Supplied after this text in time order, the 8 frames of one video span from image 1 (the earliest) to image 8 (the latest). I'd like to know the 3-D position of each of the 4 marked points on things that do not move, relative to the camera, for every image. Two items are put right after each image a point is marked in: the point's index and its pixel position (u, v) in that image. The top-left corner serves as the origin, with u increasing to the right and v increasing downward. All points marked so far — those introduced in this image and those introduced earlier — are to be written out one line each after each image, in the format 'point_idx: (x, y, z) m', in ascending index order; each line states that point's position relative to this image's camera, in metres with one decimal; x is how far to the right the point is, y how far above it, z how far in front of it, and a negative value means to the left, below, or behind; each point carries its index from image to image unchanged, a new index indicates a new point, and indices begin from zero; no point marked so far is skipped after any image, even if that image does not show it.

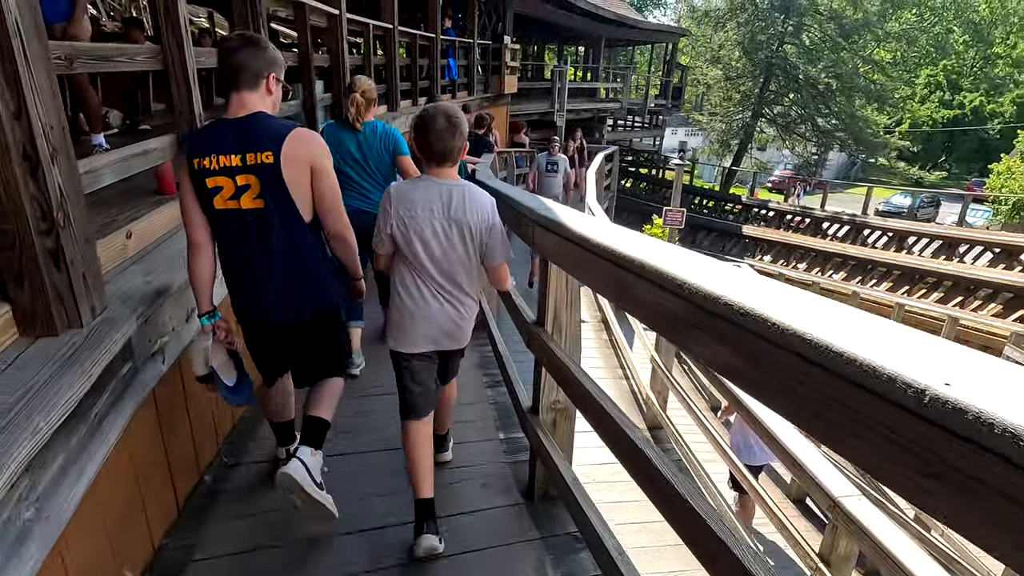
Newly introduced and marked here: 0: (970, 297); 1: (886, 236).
0: (+9.5, -0.2, +11.1) m
1: (+11.1, +1.5, +15.9) m
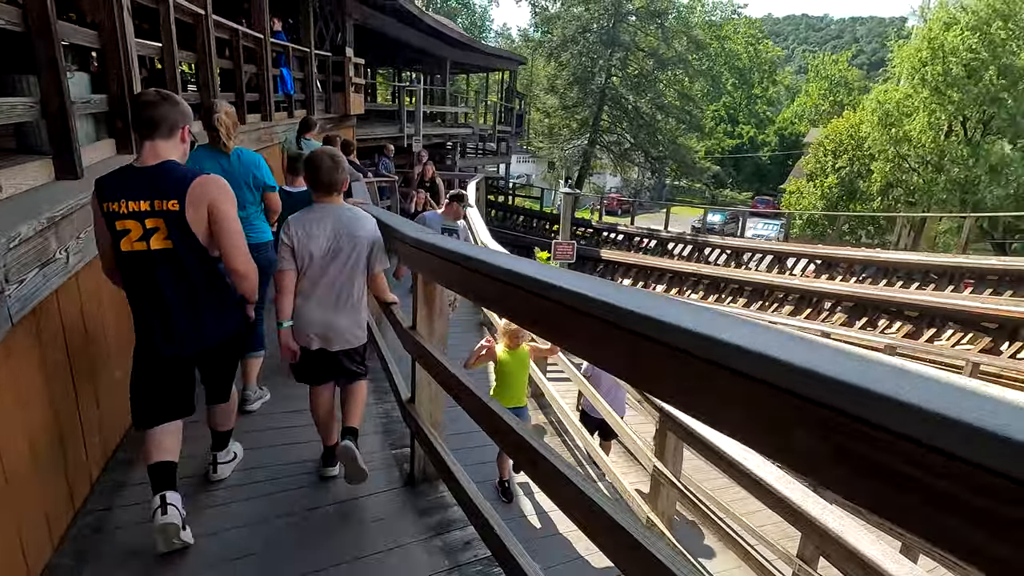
0: (+6.8, -0.5, +12.0) m
1: (+6.8, +1.1, +17.1) m
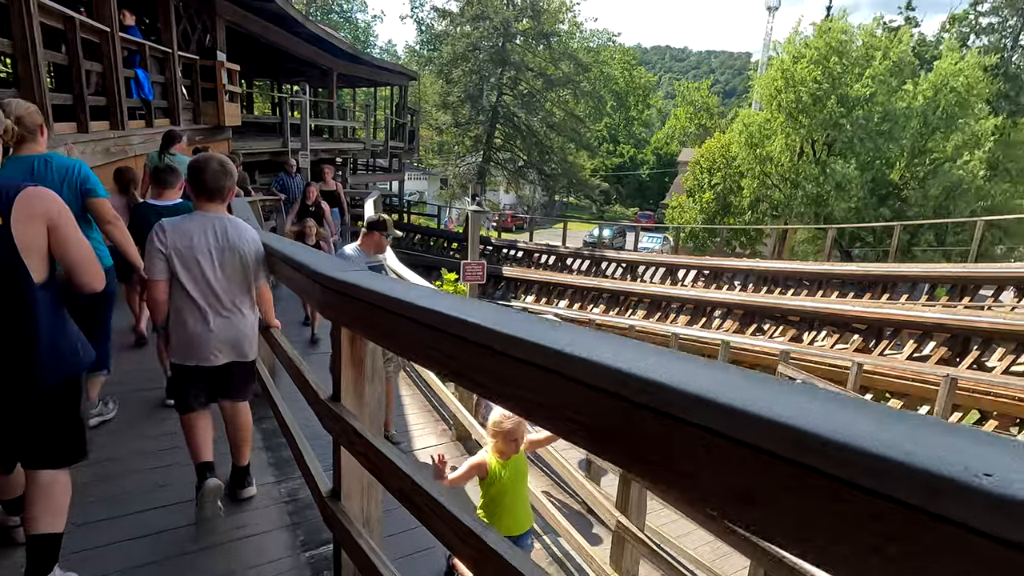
0: (+4.6, -0.7, +12.7) m
1: (+3.6, +0.7, +17.7) m
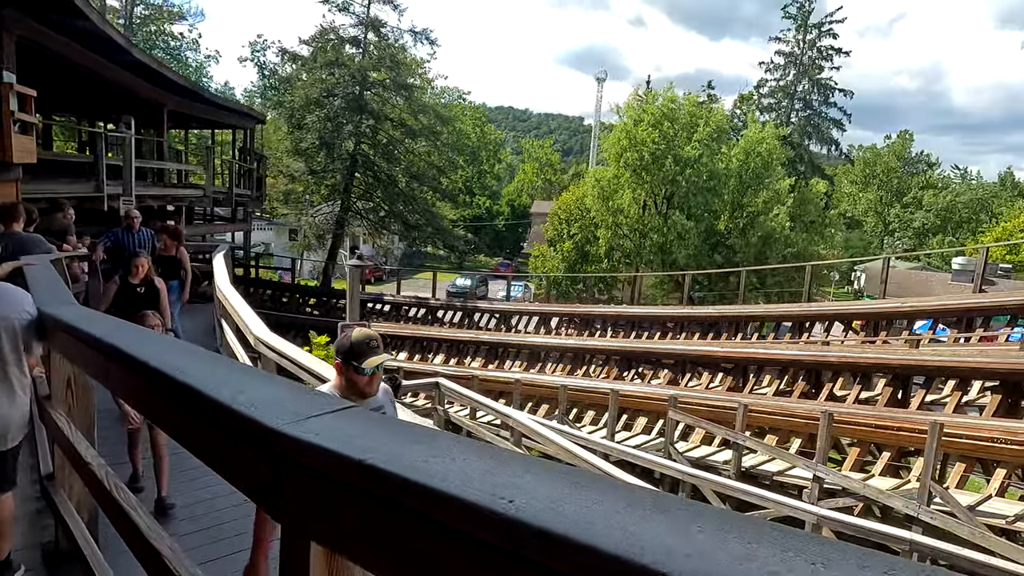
0: (+1.8, -1.8, +12.8) m
1: (-0.6, -0.9, +17.4) m
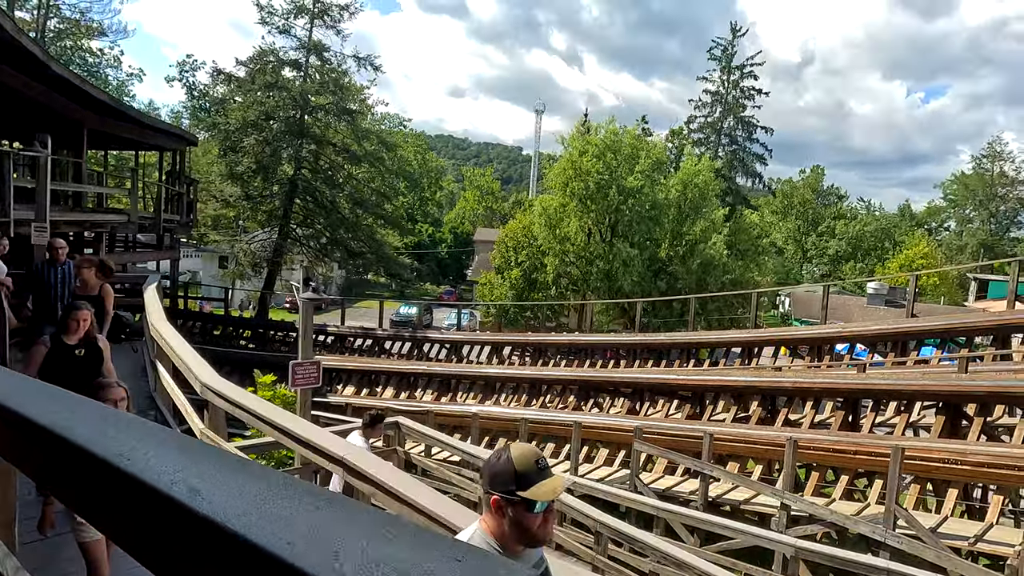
0: (+0.7, -2.5, +12.5) m
1: (-2.2, -1.9, +16.9) m
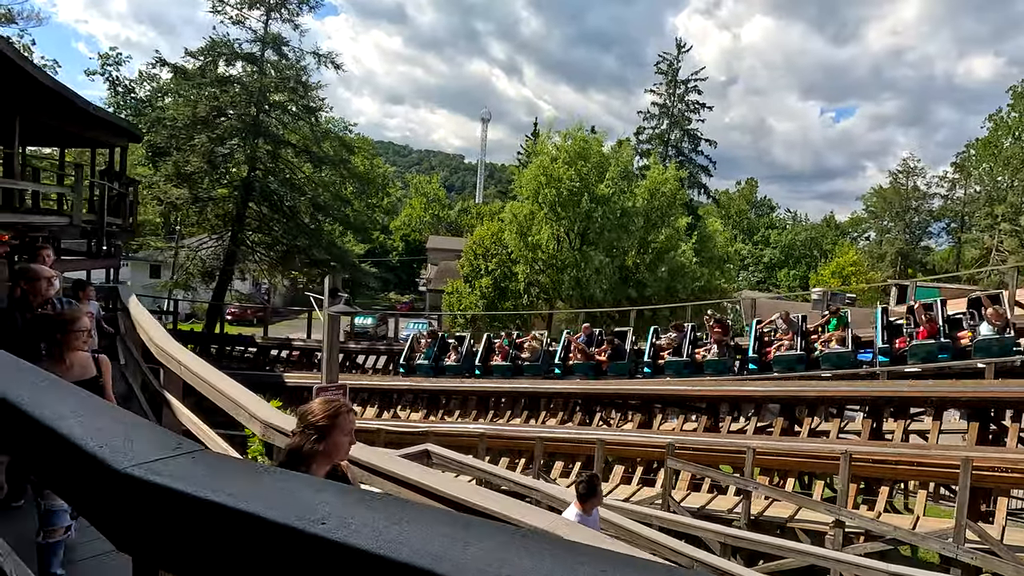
0: (+0.7, -2.7, +11.9) m
1: (-2.7, -2.2, +16.0) m
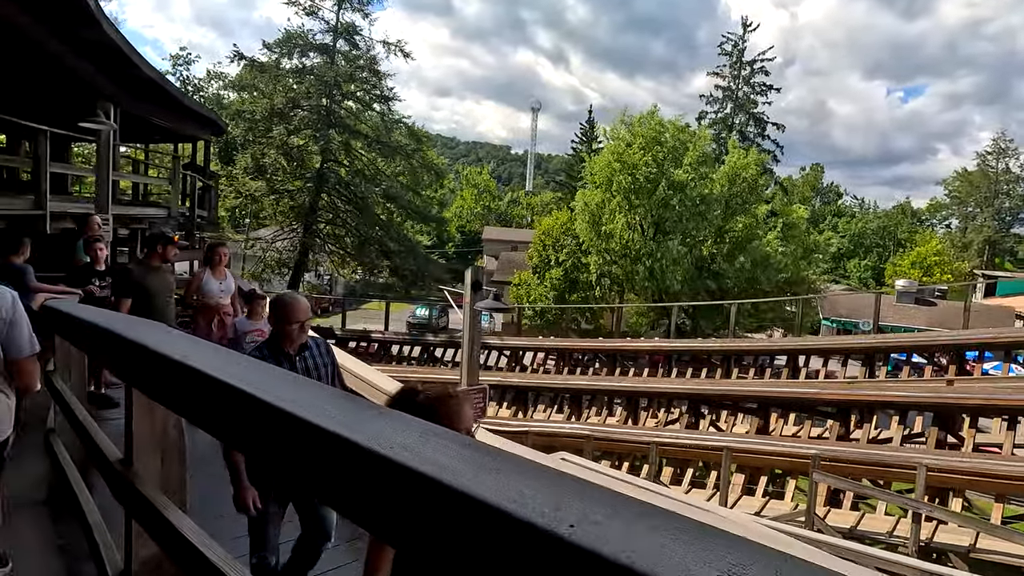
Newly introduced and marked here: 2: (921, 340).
0: (+2.7, -2.6, +11.2) m
1: (-0.3, -1.9, +15.5) m
2: (+8.1, -1.0, +10.4) m
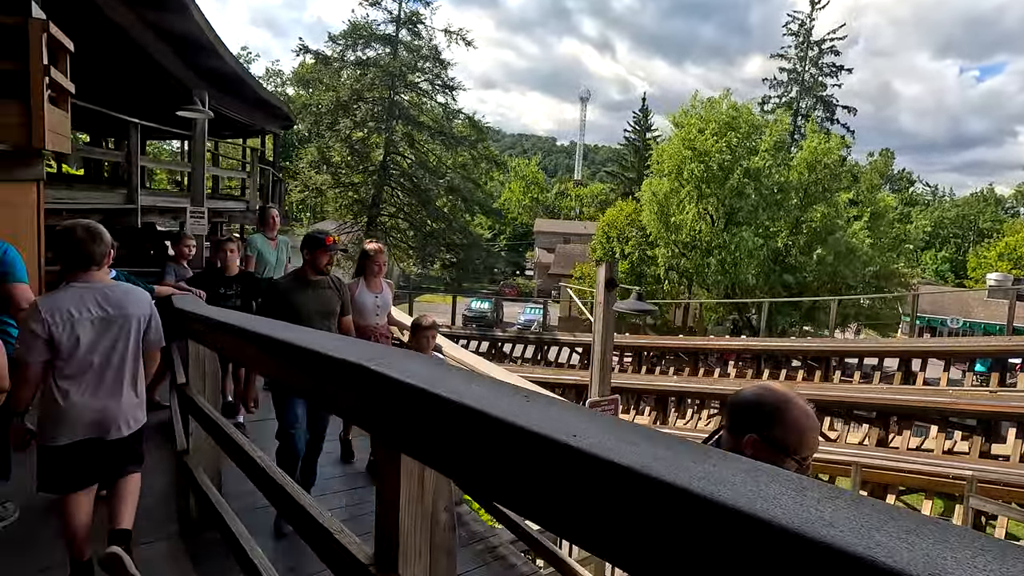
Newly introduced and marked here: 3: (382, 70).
0: (+4.4, -2.5, +10.3) m
1: (+1.7, -1.8, +14.9) m
2: (+9.6, -1.0, +9.2) m
3: (-4.8, +8.0, +19.8) m
